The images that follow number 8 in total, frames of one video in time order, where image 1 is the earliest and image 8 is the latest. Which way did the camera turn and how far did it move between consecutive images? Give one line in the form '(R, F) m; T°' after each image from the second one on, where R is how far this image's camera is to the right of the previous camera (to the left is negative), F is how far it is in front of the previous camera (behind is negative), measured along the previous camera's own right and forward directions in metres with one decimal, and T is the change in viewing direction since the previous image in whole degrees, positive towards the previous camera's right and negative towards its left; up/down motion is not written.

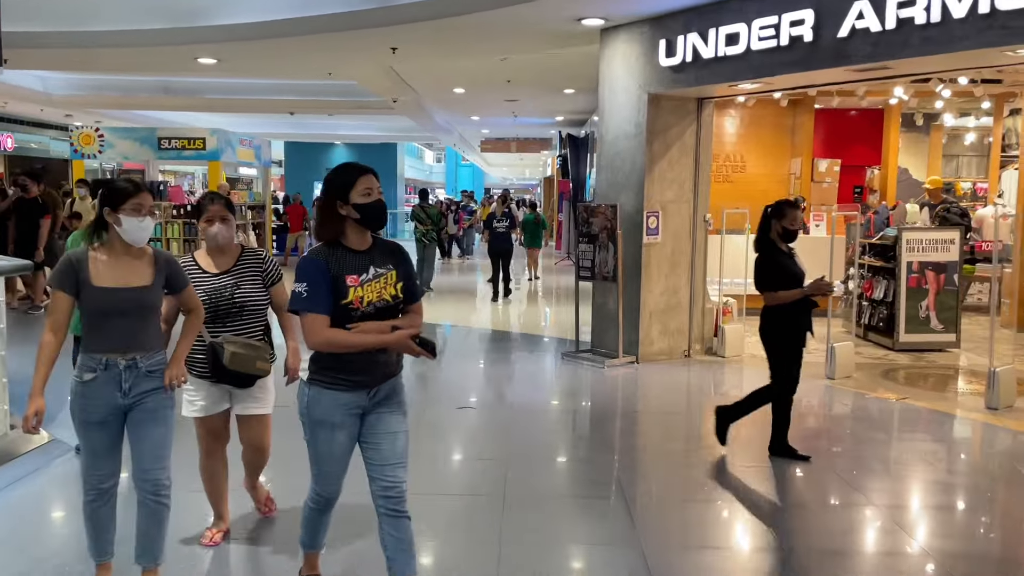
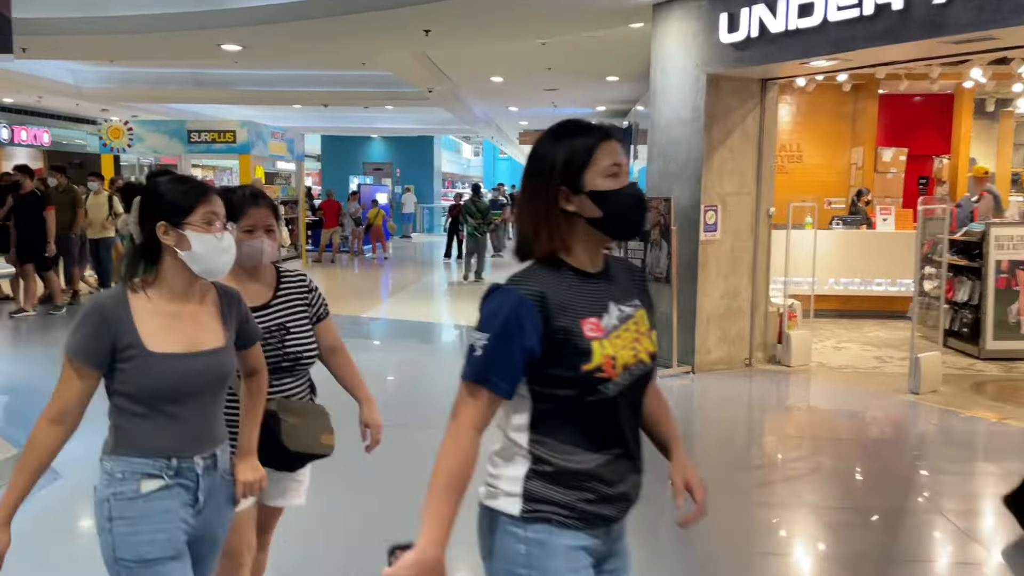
(0.0, +0.5) m; -3°
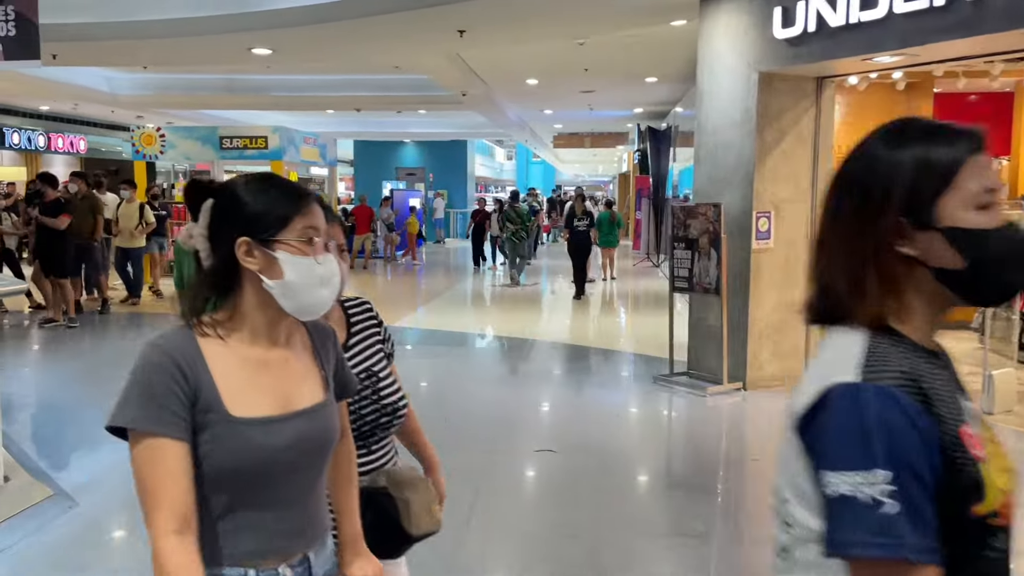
(0.0, +0.2) m; -2°
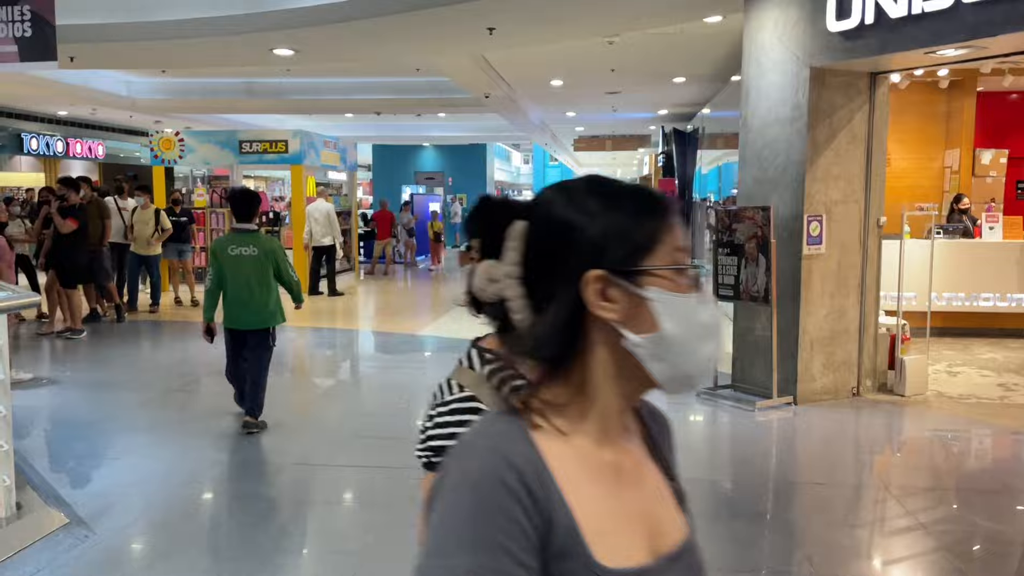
(-0.1, +0.2) m; -1°
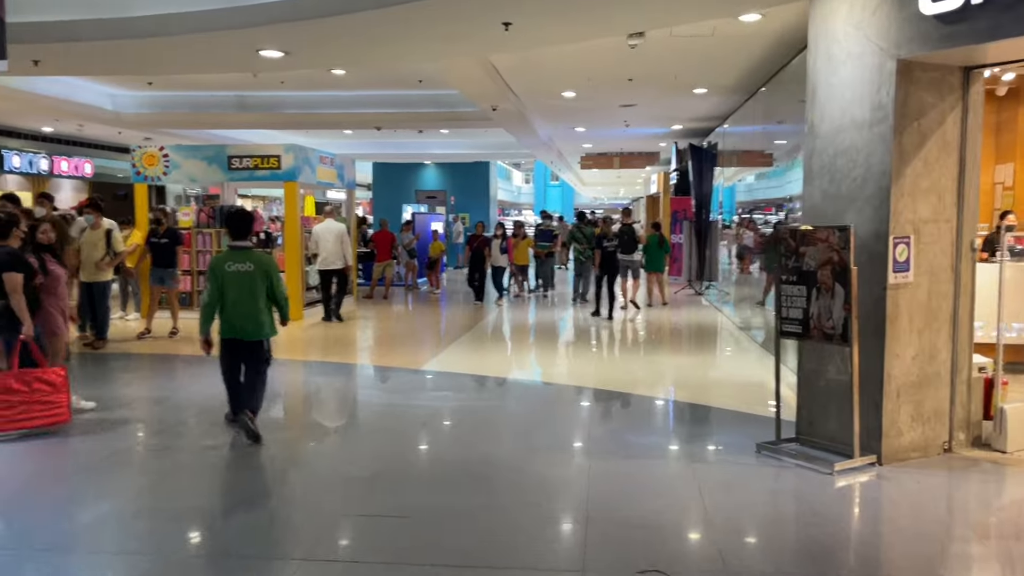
(-0.1, +0.7) m; 0°
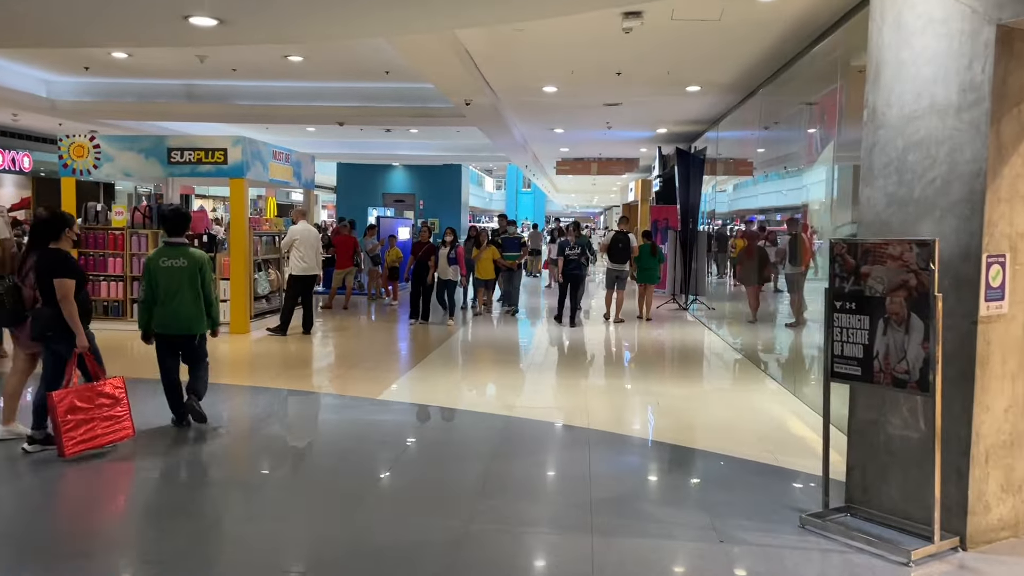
(0.0, +0.9) m; +2°
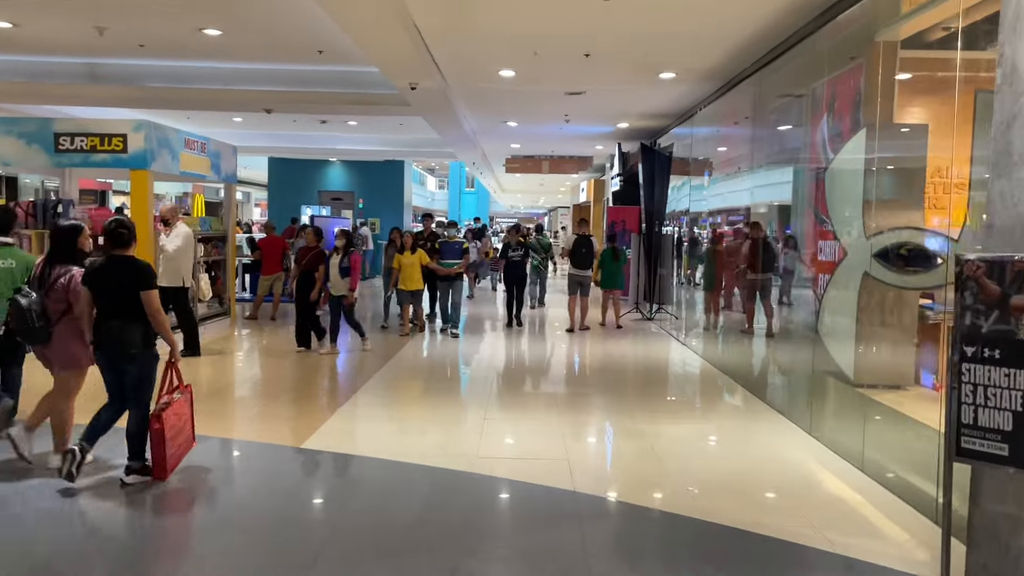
(-0.1, +1.0) m; +4°
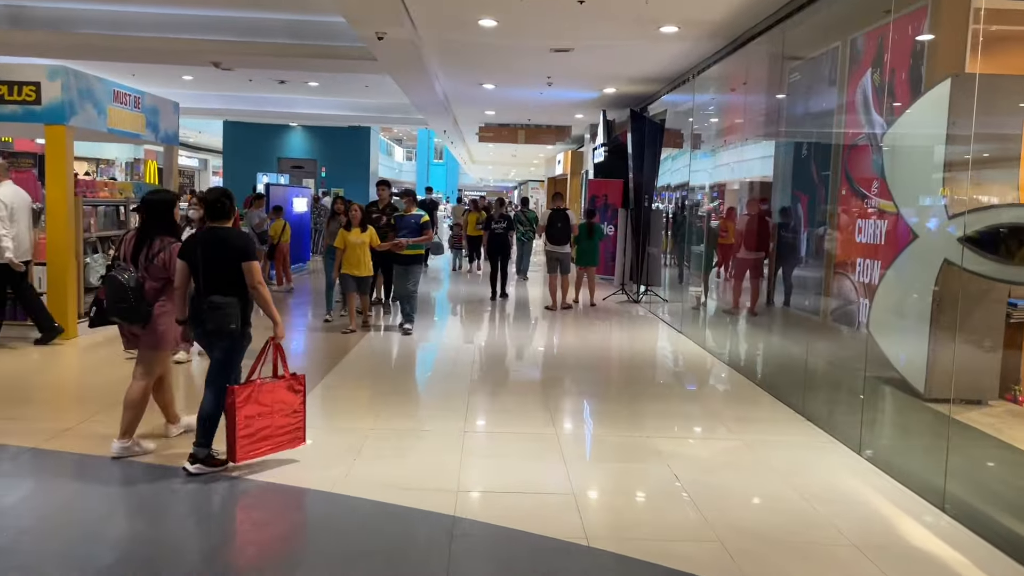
(-0.1, +0.8) m; +2°
